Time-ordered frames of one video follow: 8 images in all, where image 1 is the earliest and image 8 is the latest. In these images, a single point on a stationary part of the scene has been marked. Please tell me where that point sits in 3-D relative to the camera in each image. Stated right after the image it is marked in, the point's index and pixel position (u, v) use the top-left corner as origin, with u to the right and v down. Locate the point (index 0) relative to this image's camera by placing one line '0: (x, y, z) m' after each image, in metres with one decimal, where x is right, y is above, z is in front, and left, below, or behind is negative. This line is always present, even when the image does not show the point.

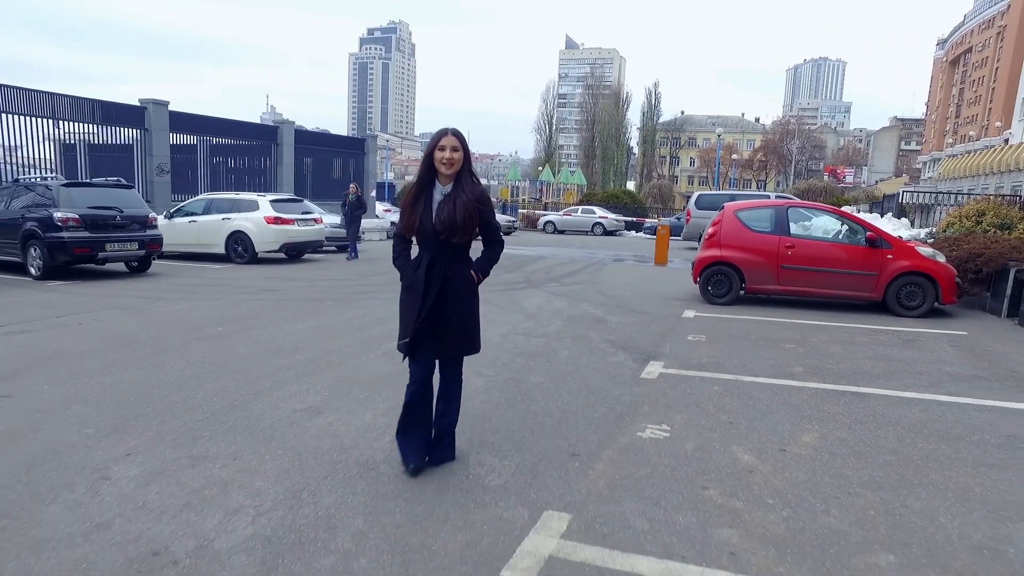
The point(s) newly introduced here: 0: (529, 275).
0: (+0.4, +0.3, +13.8) m
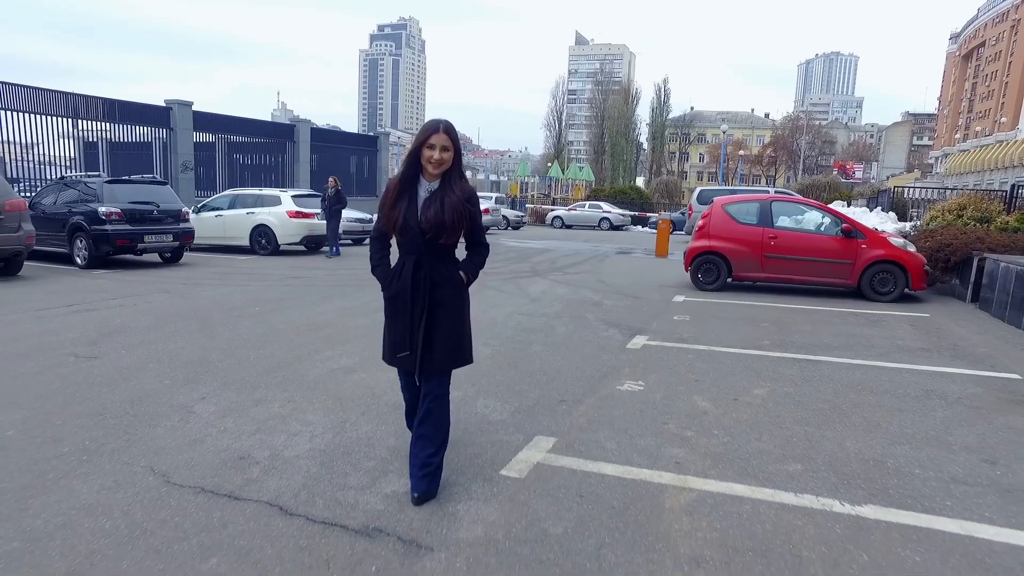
0: (+0.5, +0.5, +14.7) m
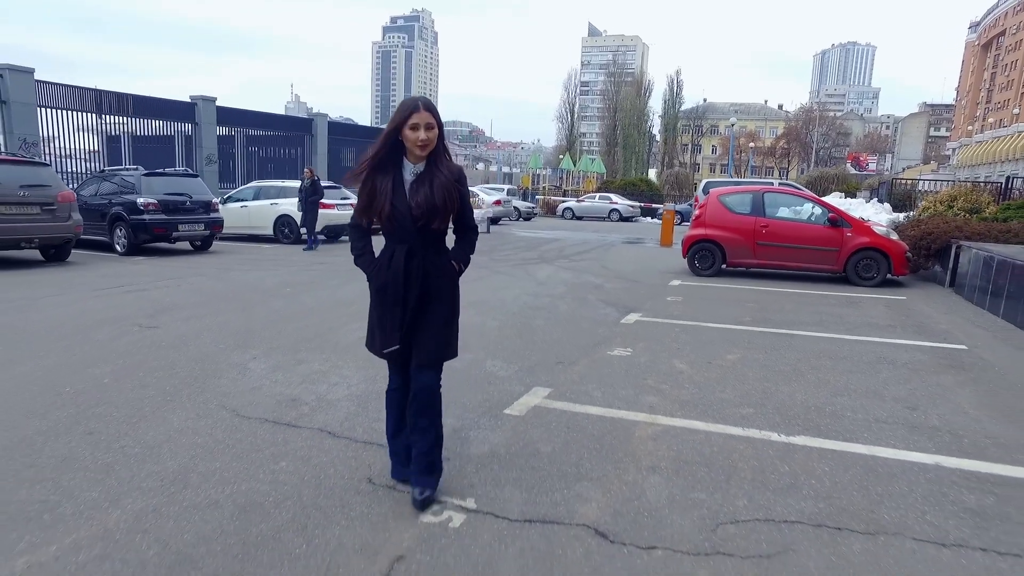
0: (+0.7, +0.8, +15.5) m
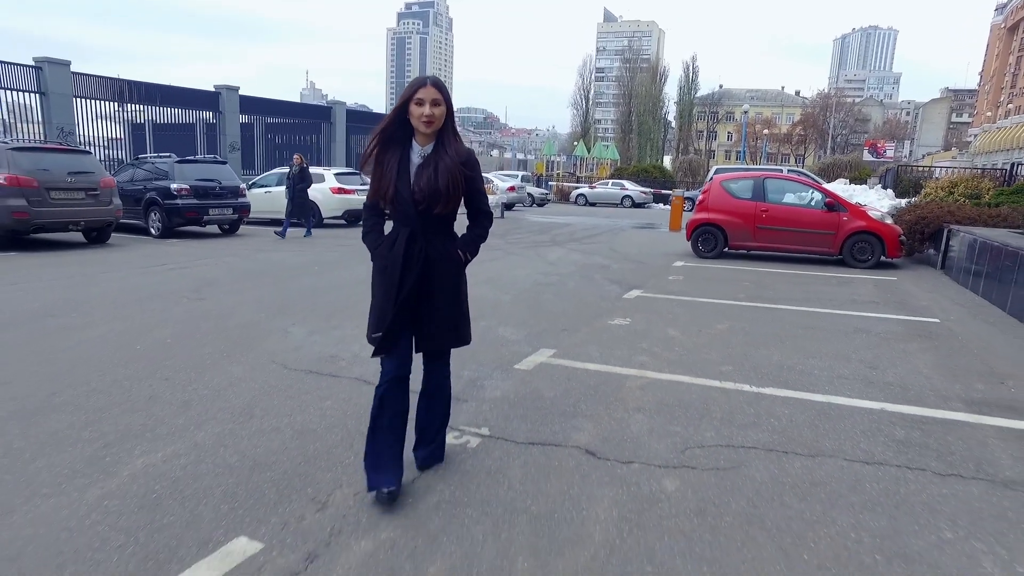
0: (+1.1, +1.2, +16.2) m
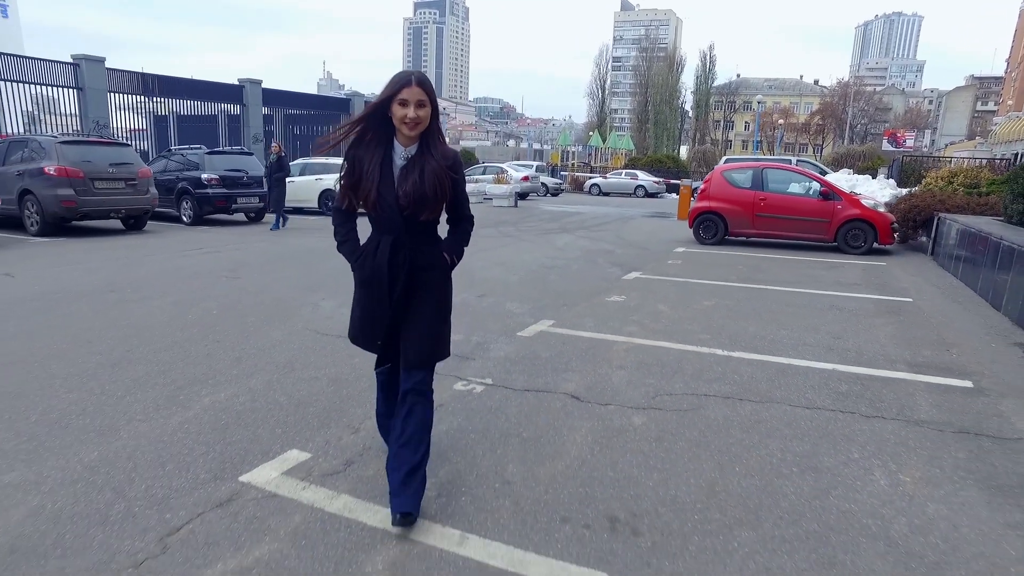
0: (+1.4, +1.6, +16.9) m
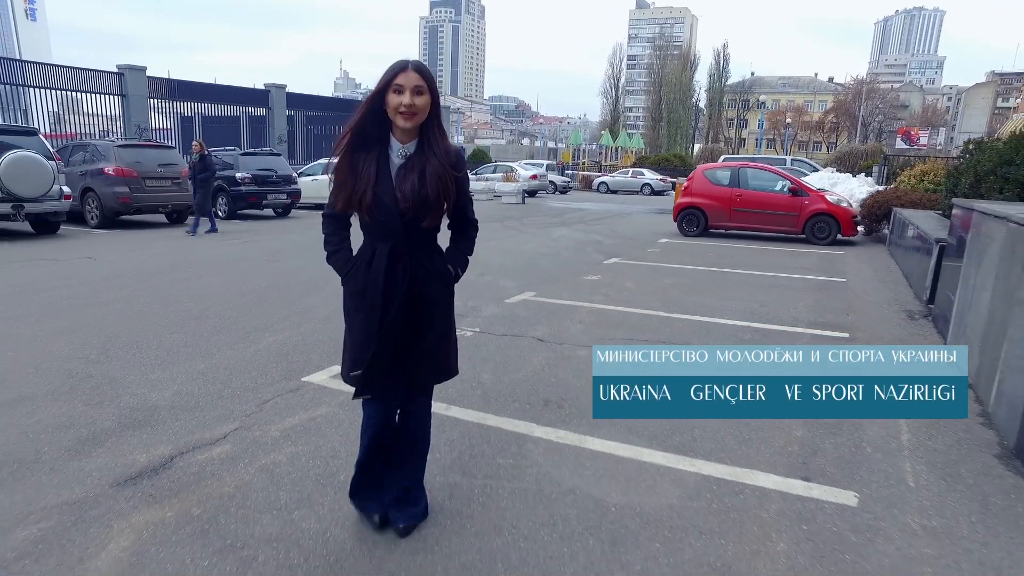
0: (+1.5, +1.9, +18.4) m
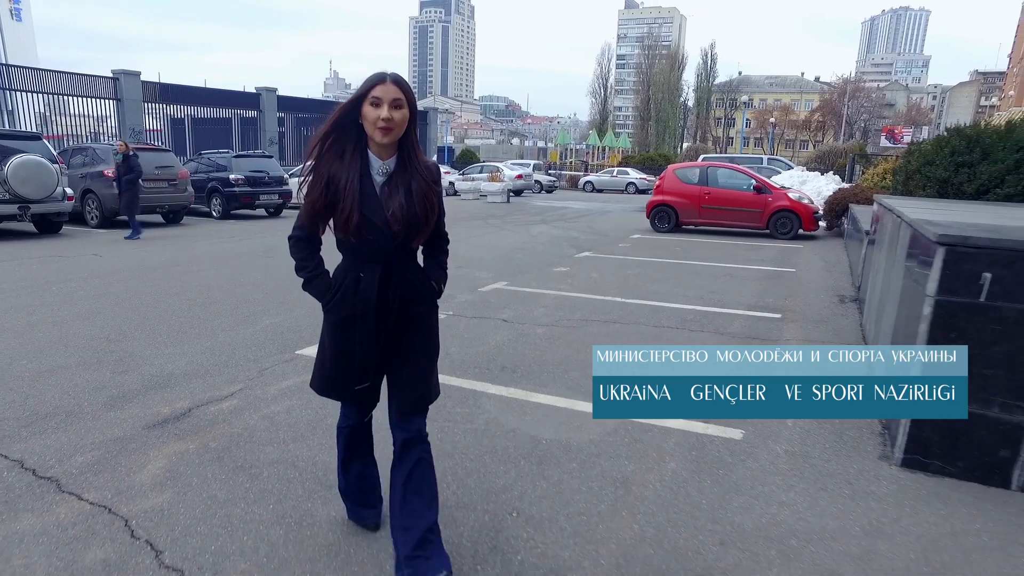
0: (+1.0, +2.0, +19.2) m
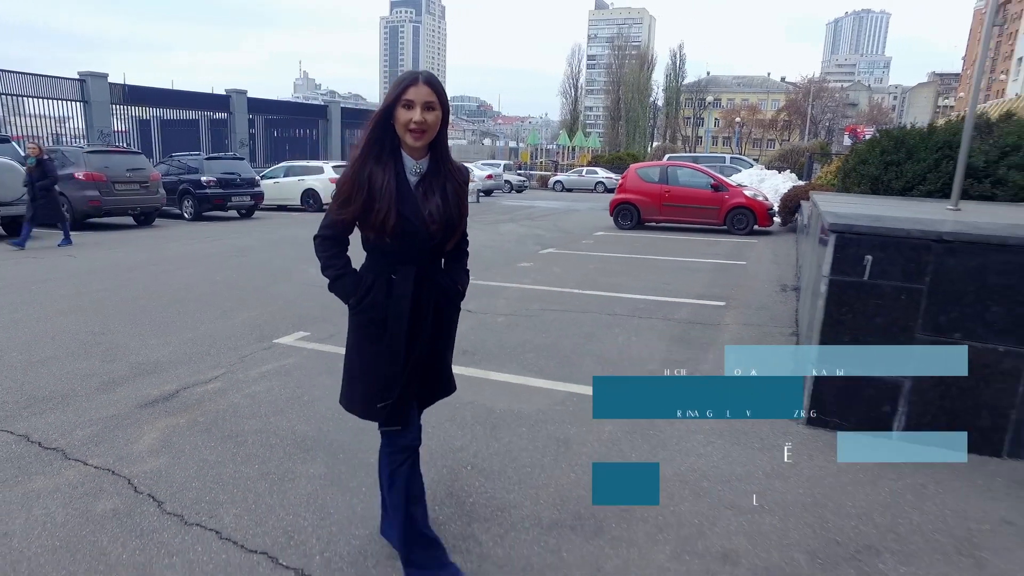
0: (+0.1, +2.1, +19.7) m
